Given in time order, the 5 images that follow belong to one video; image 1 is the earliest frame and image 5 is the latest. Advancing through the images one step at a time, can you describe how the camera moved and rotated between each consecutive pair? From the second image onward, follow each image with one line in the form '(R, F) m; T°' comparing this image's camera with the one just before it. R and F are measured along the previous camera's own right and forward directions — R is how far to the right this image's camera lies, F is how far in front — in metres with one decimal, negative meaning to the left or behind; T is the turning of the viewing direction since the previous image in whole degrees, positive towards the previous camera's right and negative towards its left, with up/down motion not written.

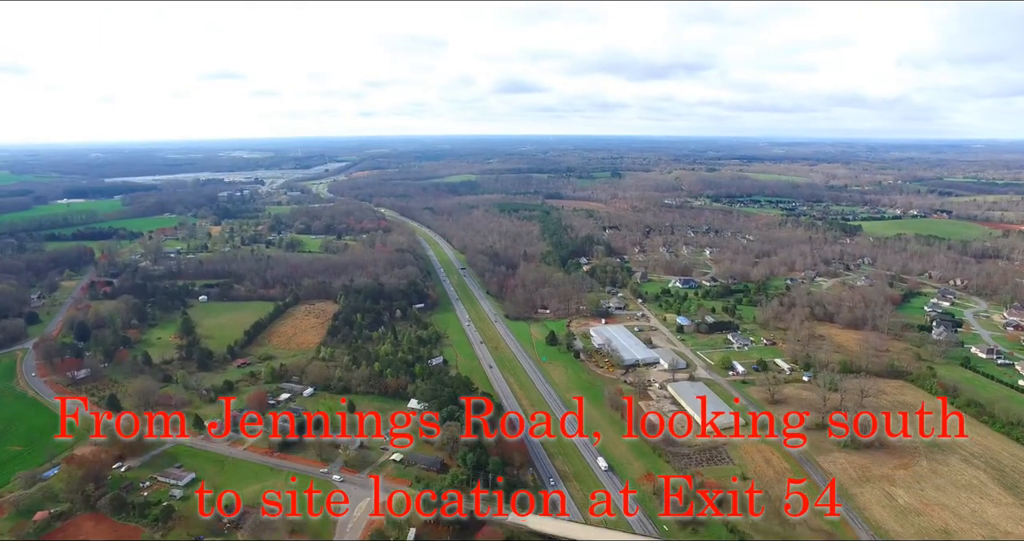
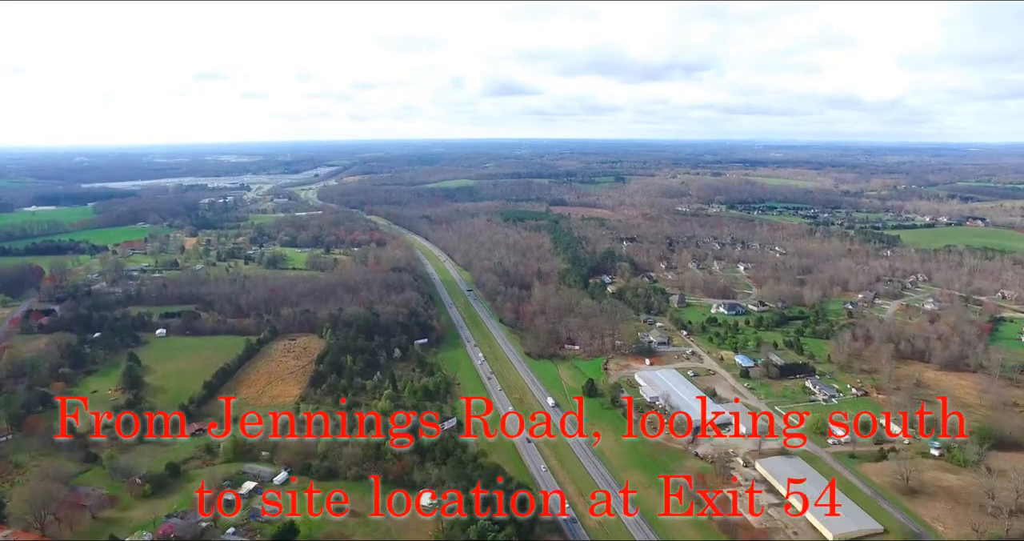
(-1.7, +7.4) m; +1°
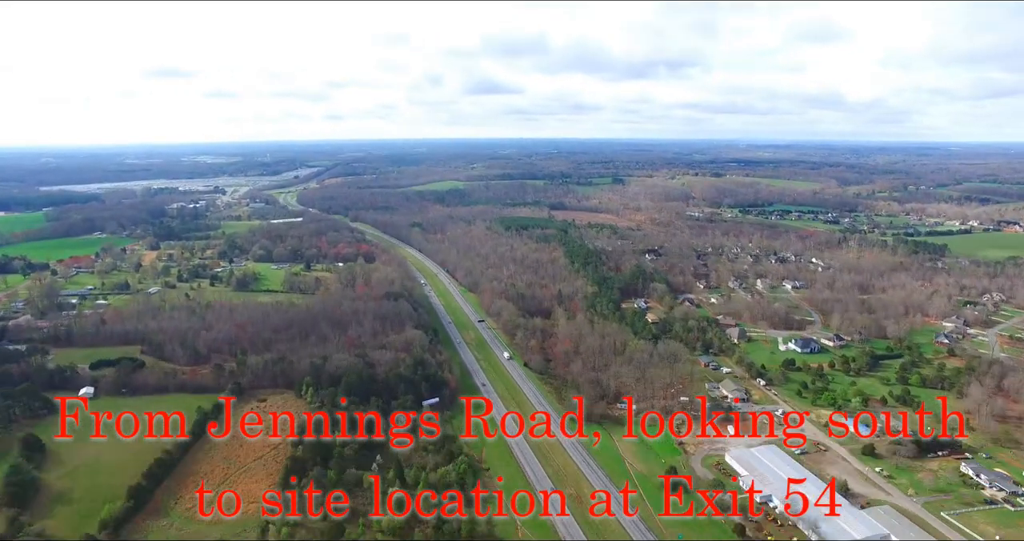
(-2.5, +8.5) m; +2°
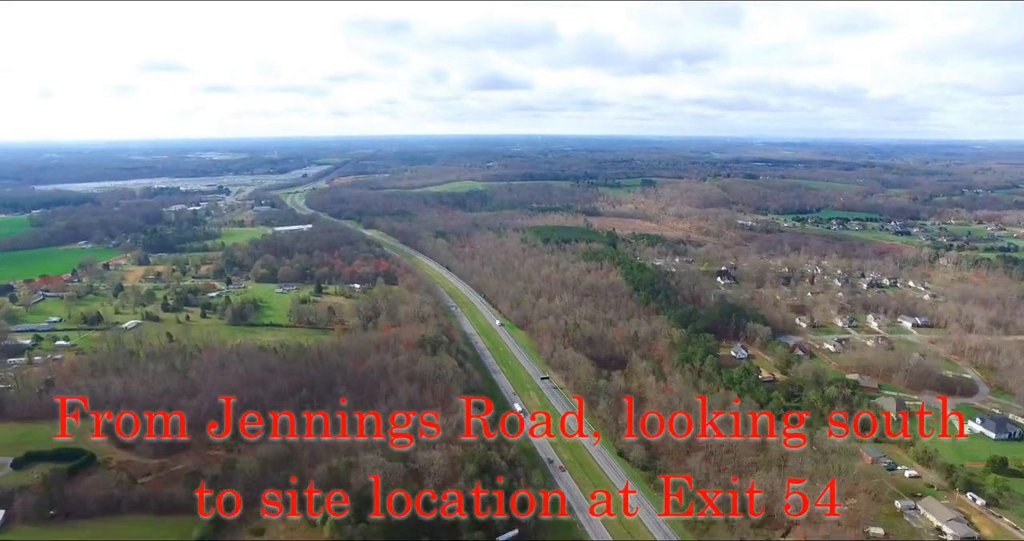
(-3.5, +9.5) m; -1°
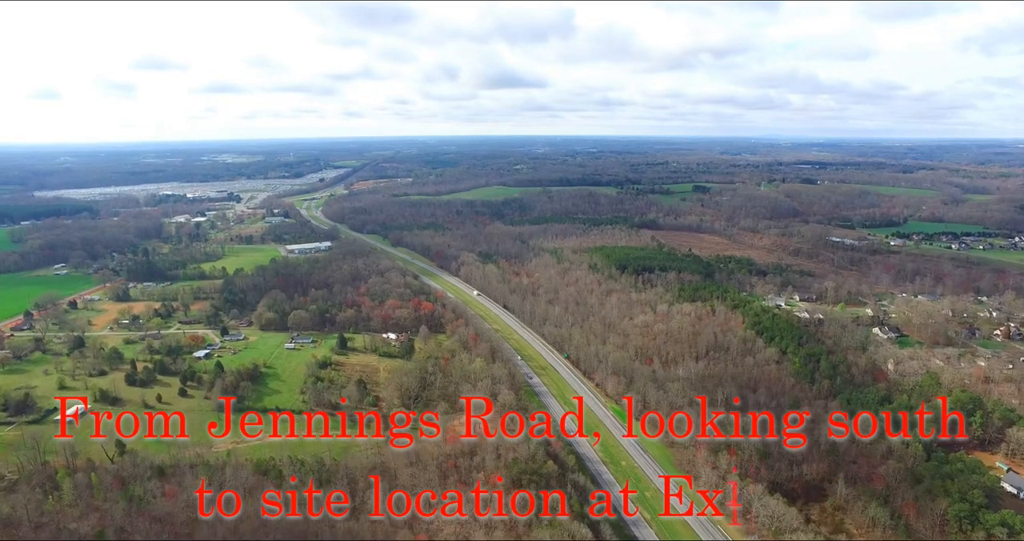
(-4.7, +13.4) m; -1°
